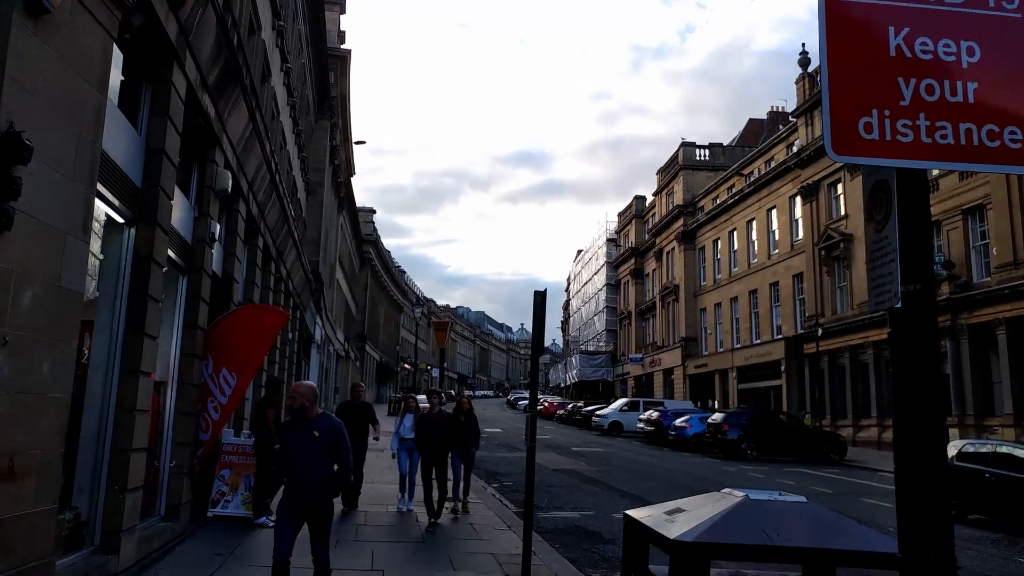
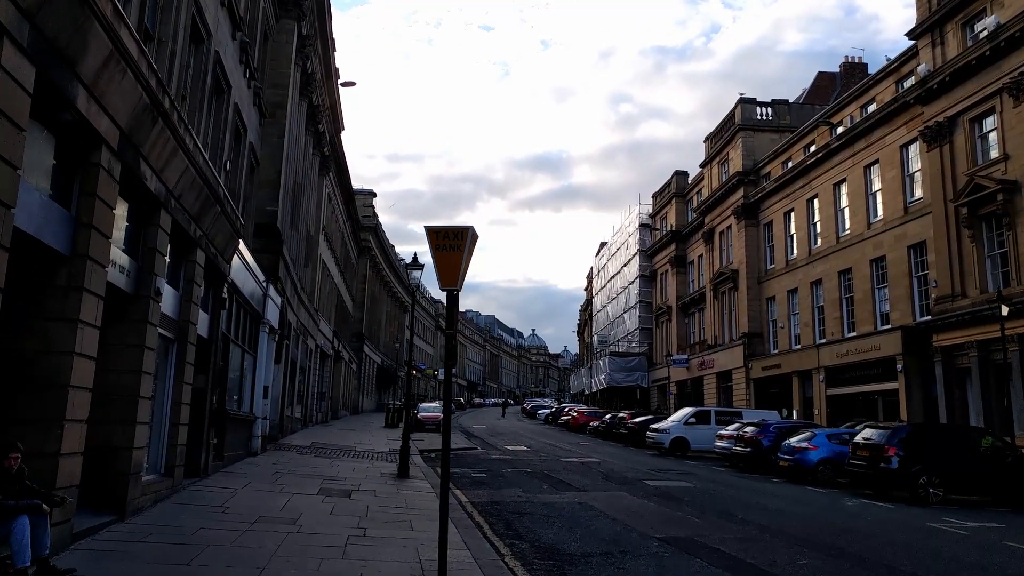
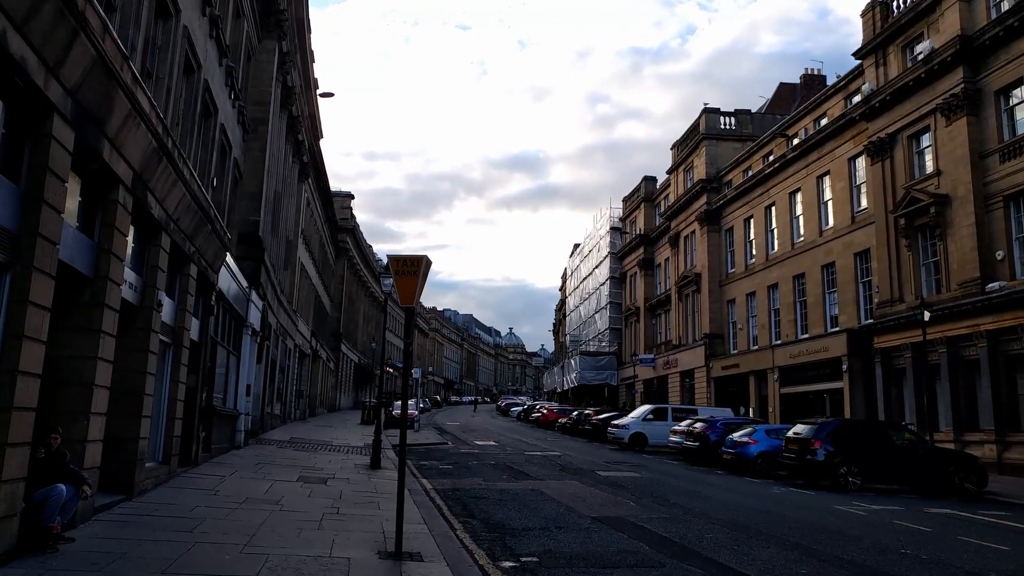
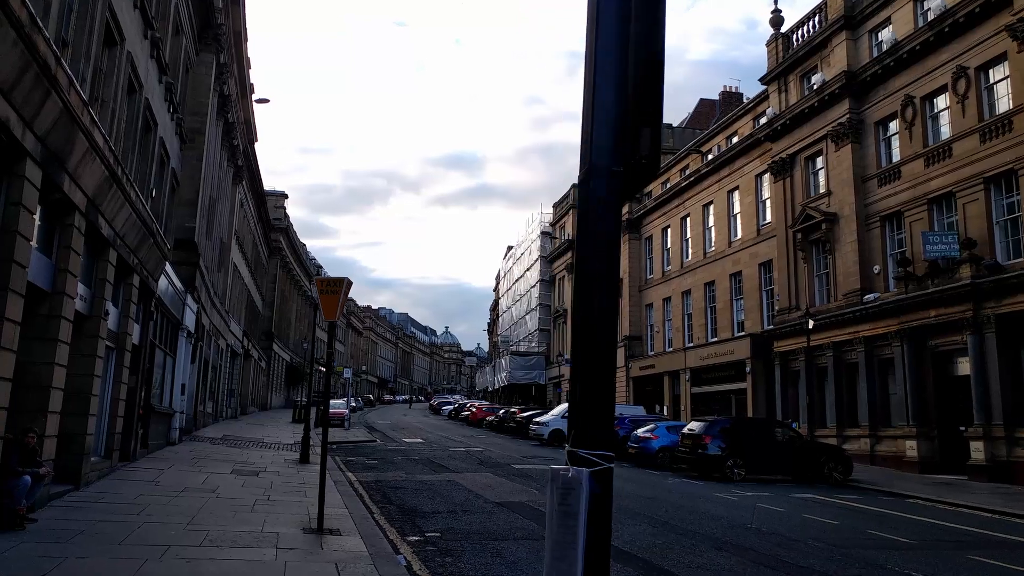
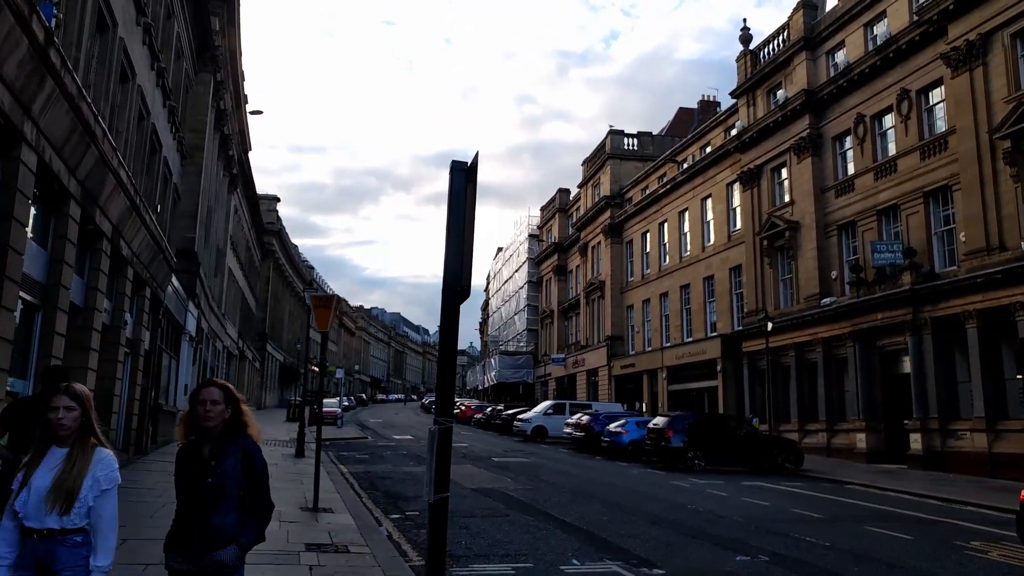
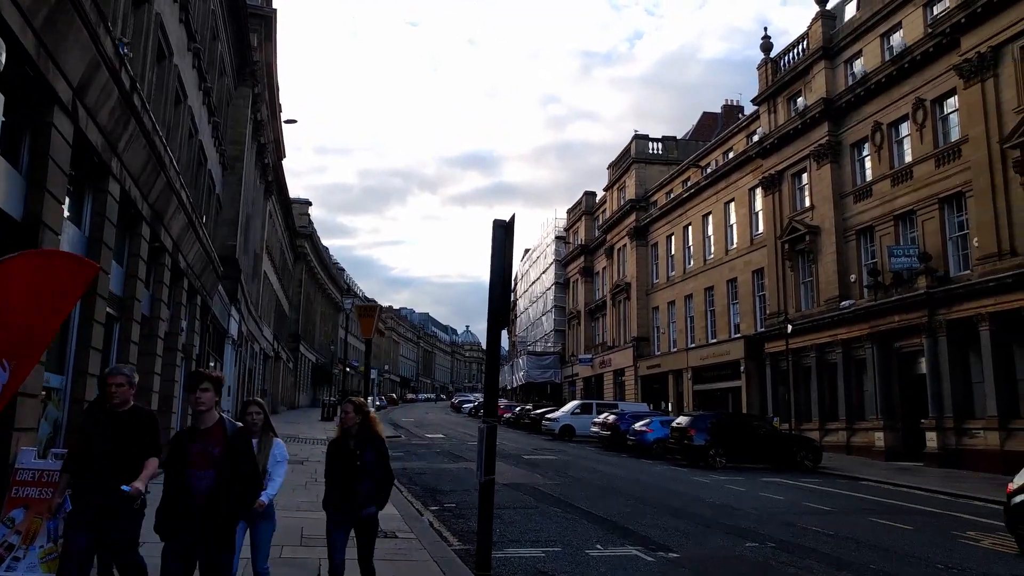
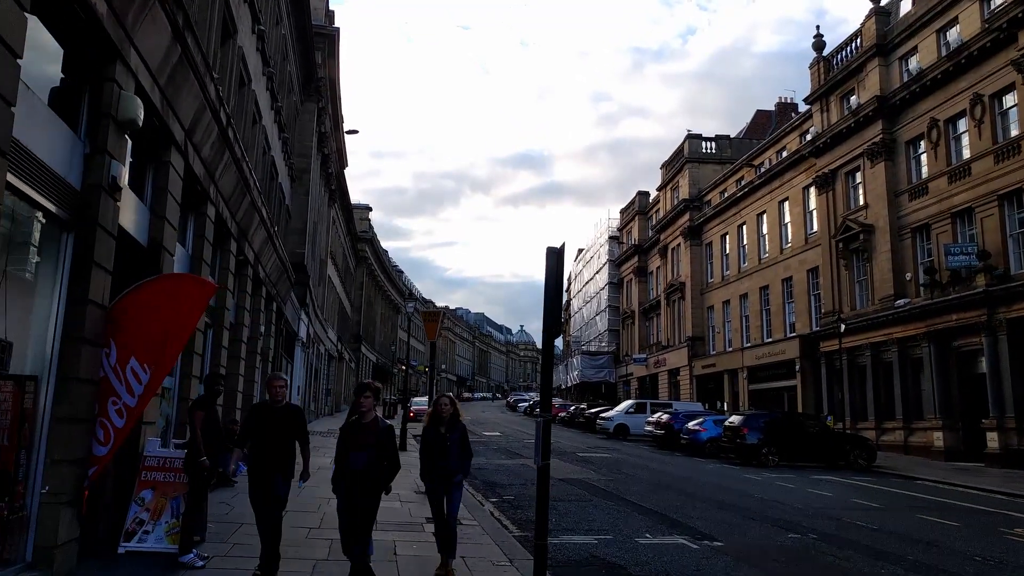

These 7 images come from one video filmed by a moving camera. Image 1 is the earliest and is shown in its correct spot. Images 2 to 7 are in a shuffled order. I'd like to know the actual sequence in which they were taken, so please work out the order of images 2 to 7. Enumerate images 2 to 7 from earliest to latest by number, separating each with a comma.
7, 6, 5, 4, 3, 2
